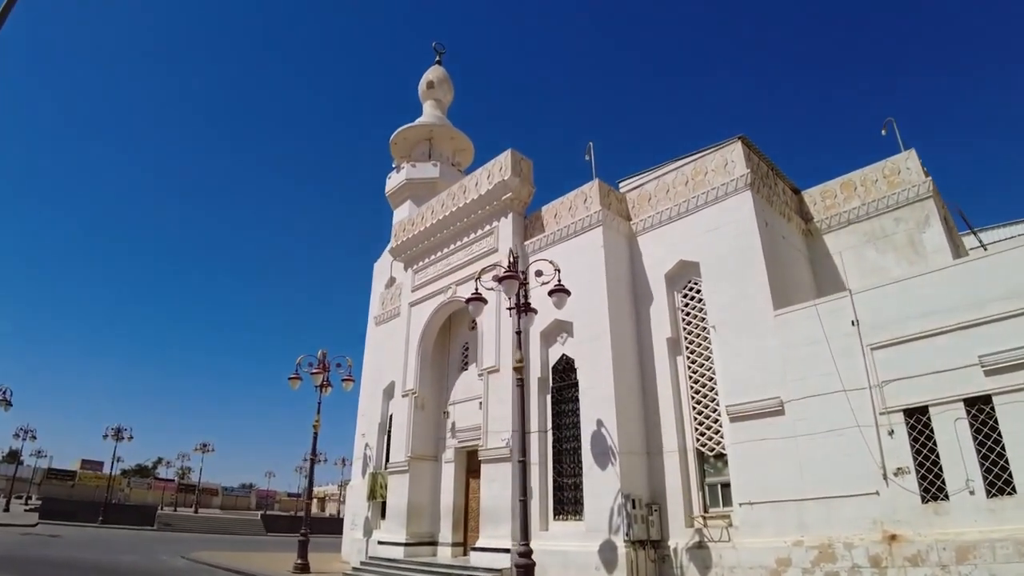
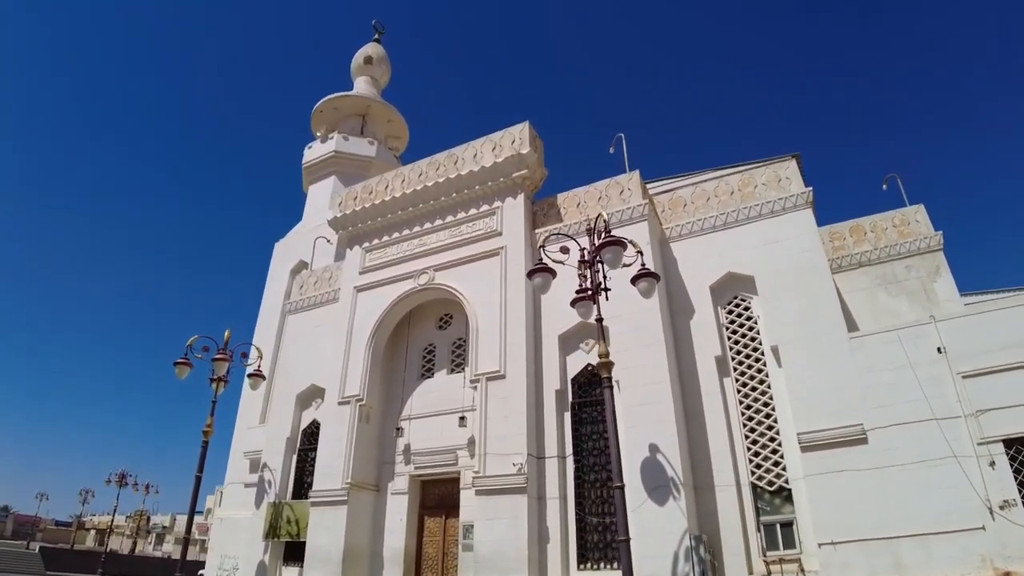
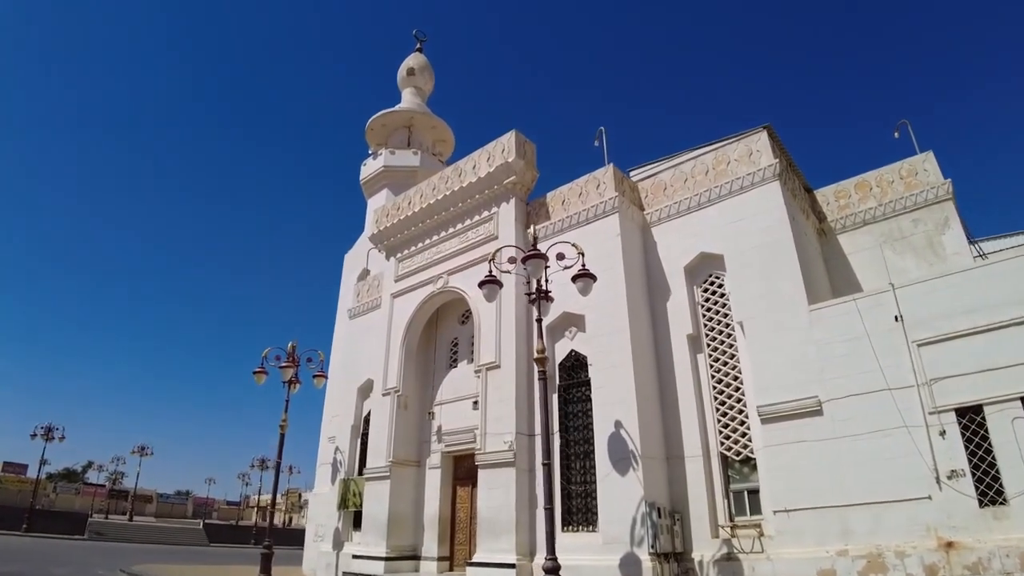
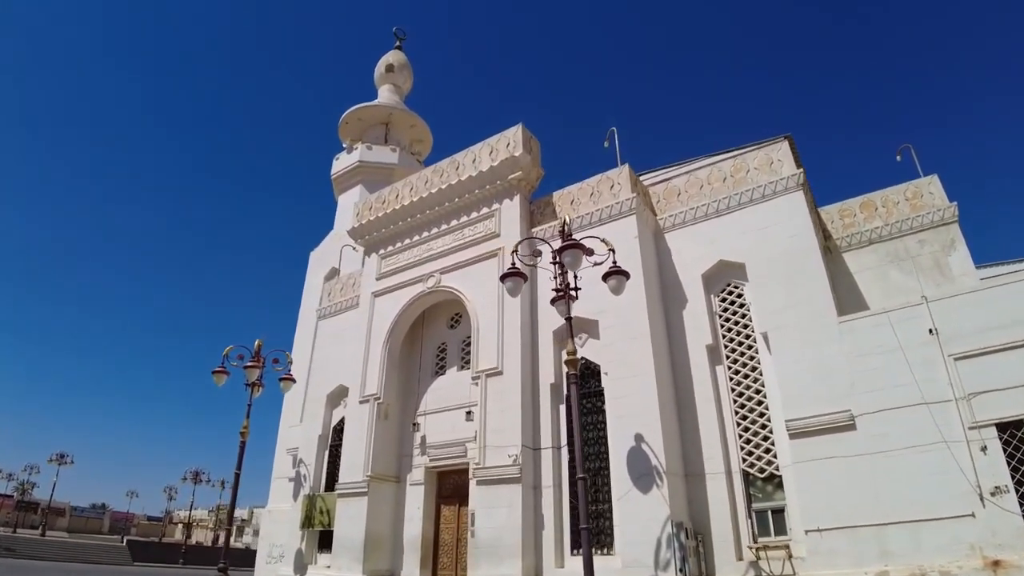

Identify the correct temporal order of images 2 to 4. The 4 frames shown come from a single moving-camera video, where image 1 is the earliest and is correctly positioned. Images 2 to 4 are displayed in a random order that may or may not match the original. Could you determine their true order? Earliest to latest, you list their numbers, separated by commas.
3, 4, 2
